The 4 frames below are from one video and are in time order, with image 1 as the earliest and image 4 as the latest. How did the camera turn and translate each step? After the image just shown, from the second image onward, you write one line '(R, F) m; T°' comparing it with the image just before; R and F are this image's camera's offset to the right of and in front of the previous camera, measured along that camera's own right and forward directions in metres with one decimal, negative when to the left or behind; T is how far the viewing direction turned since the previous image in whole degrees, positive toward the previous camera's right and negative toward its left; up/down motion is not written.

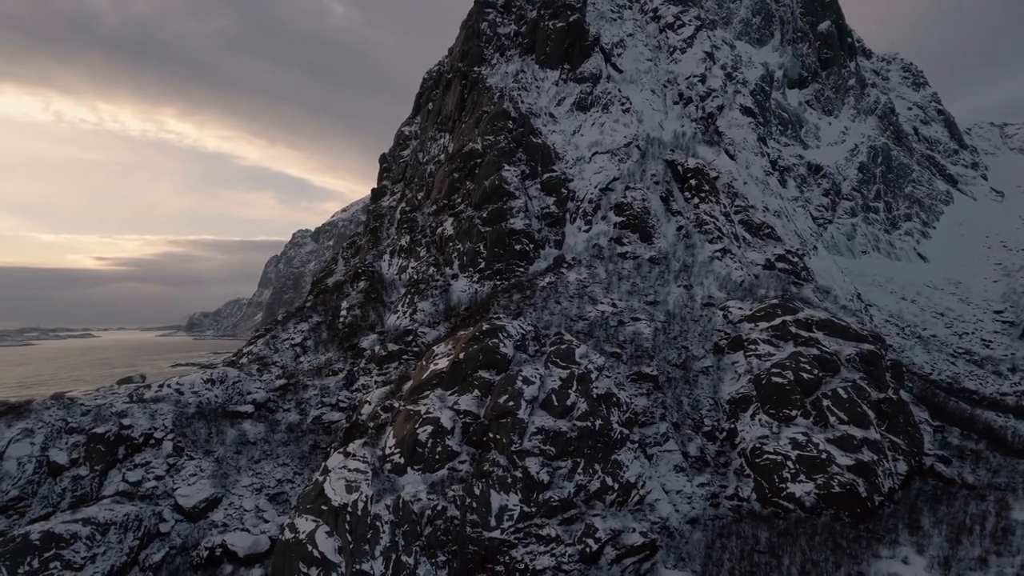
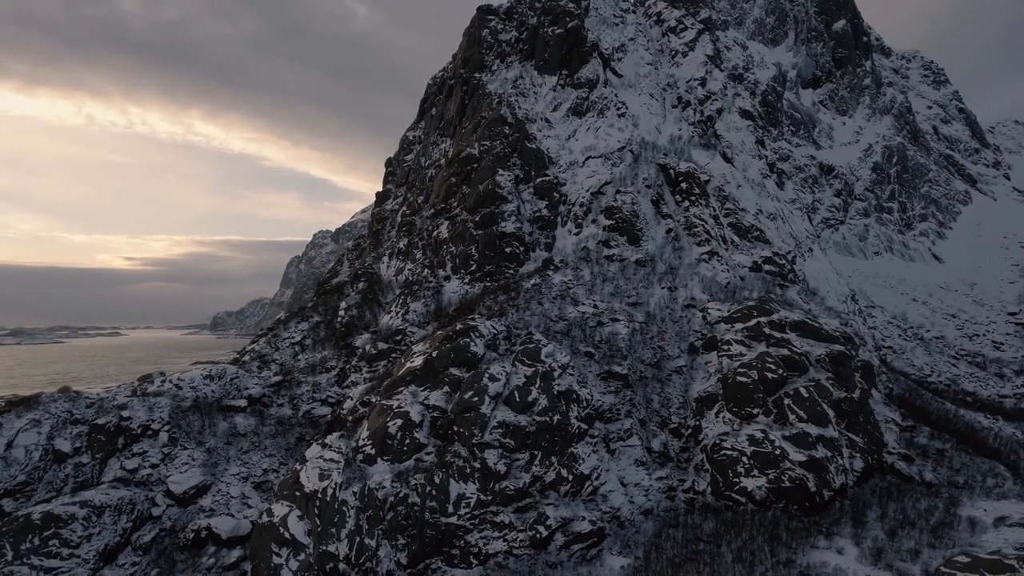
(+3.1, -1.5) m; -2°
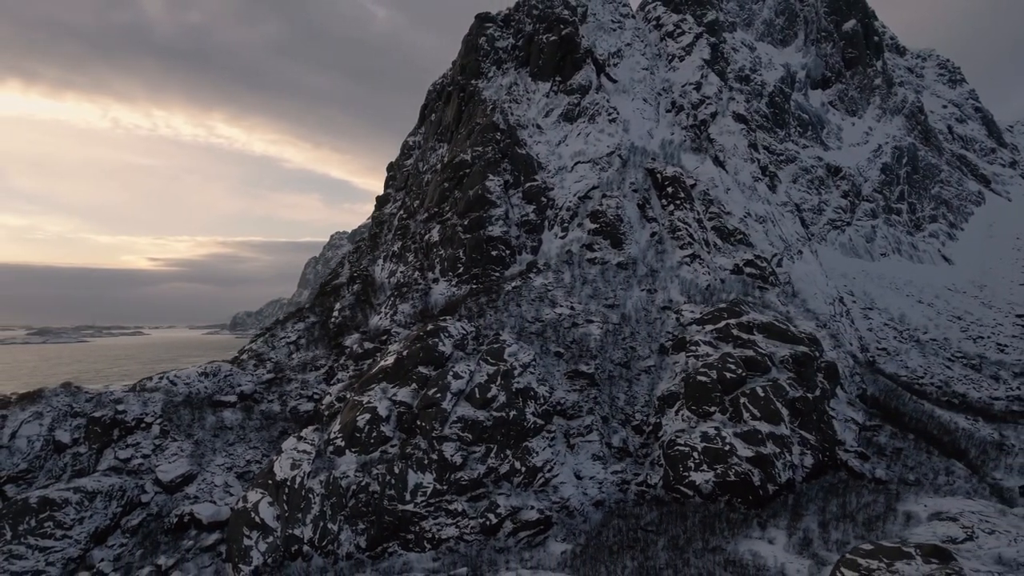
(+3.3, -1.6) m; -2°
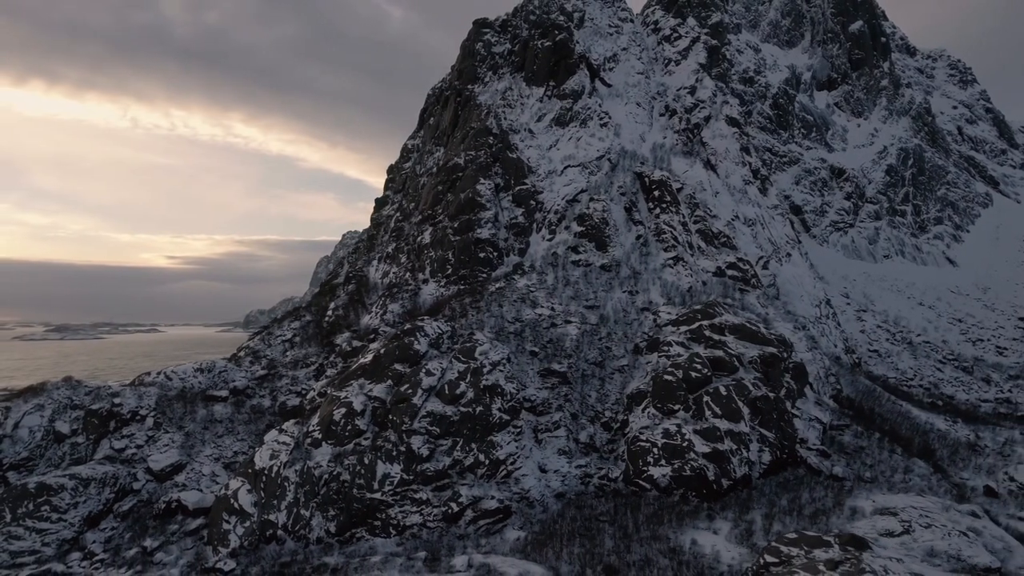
(+2.7, -1.5) m; -1°
